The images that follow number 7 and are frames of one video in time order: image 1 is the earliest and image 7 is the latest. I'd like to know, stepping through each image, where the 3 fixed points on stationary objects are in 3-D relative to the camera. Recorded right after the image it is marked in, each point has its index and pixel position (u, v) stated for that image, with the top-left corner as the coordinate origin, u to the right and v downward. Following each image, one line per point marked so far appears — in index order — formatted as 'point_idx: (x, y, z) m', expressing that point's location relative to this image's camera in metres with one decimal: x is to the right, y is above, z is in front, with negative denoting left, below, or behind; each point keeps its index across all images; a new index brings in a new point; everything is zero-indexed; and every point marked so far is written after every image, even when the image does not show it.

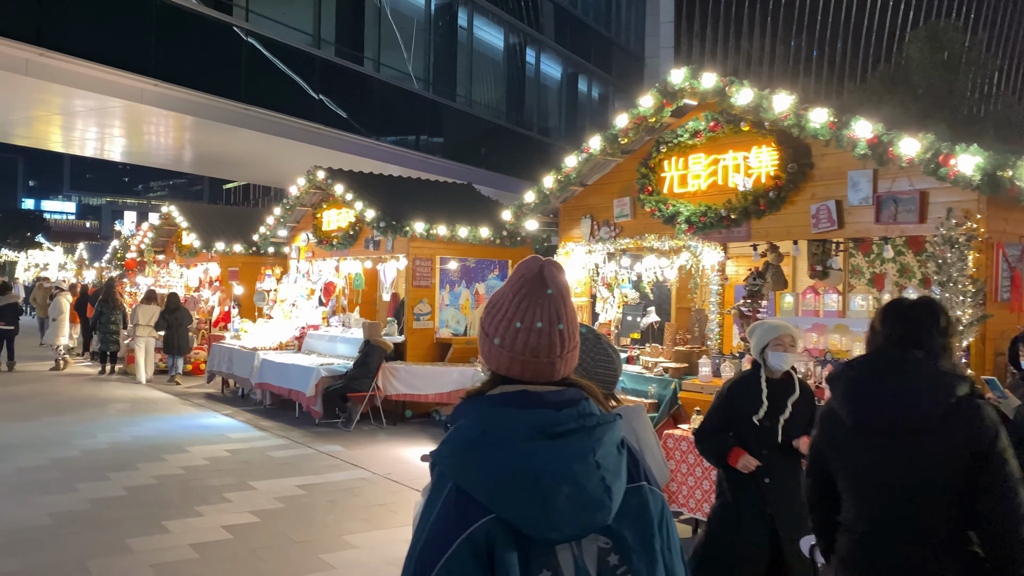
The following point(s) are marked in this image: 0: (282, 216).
0: (-3.0, +0.9, +10.9) m
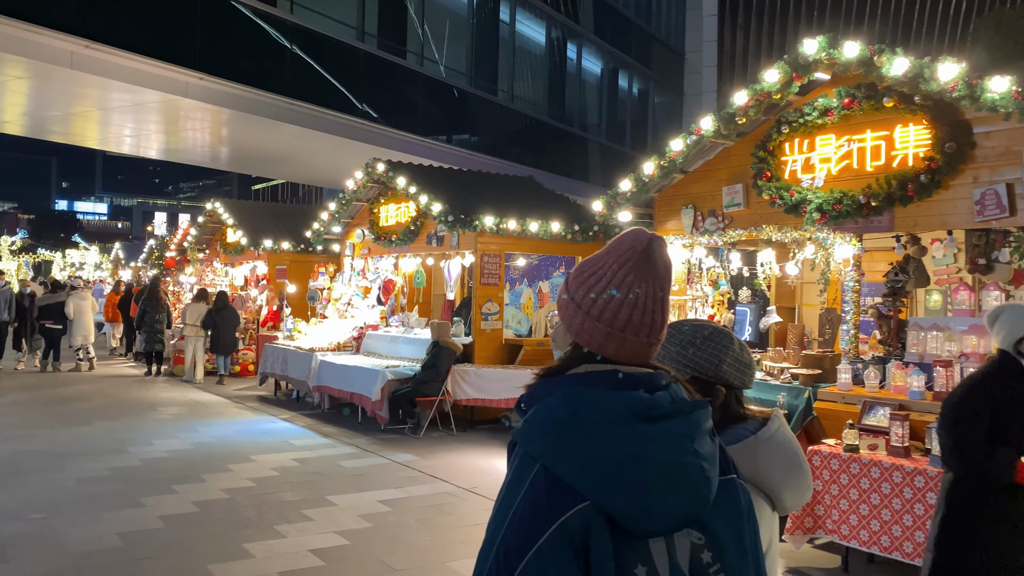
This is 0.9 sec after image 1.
0: (-2.2, +1.0, +10.5) m
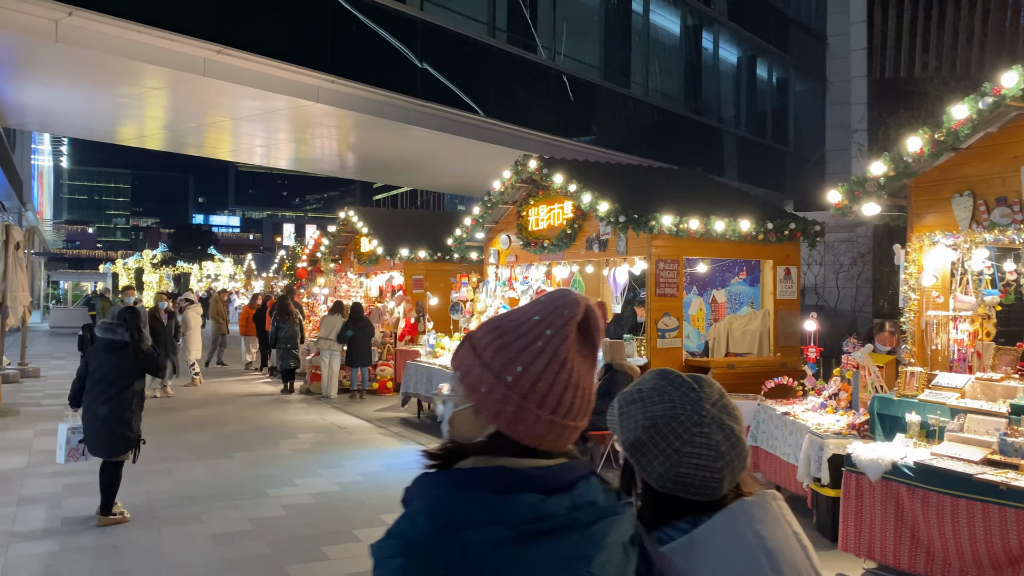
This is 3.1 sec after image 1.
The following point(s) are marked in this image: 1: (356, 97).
0: (-0.4, +0.8, +9.5) m
1: (-2.1, +2.7, +11.8) m
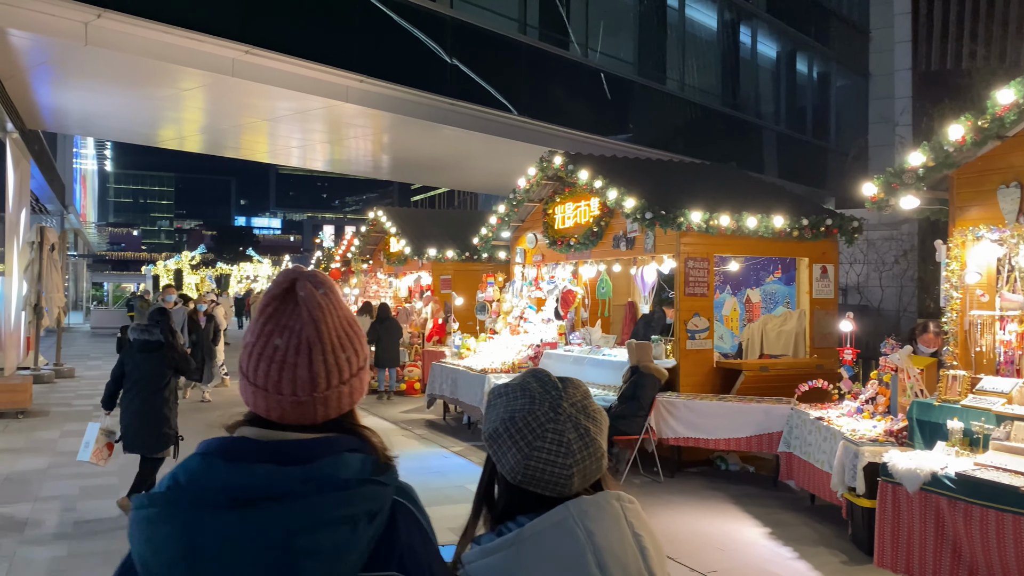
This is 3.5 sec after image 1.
0: (-0.1, +0.8, +9.3) m
1: (-1.7, +2.7, +11.7) m
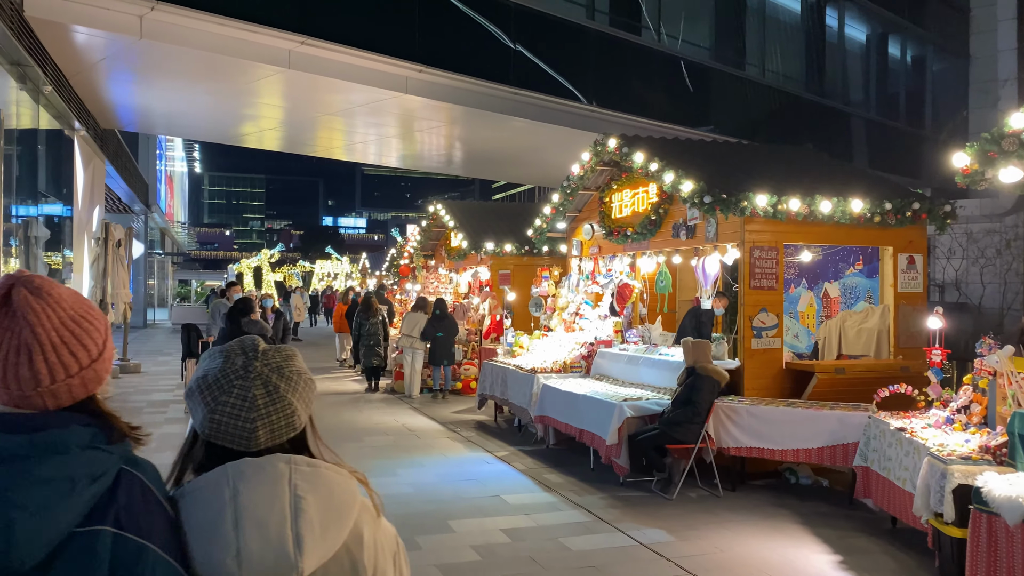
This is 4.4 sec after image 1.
0: (+0.5, +0.9, +8.7) m
1: (-0.9, +2.7, +11.3) m
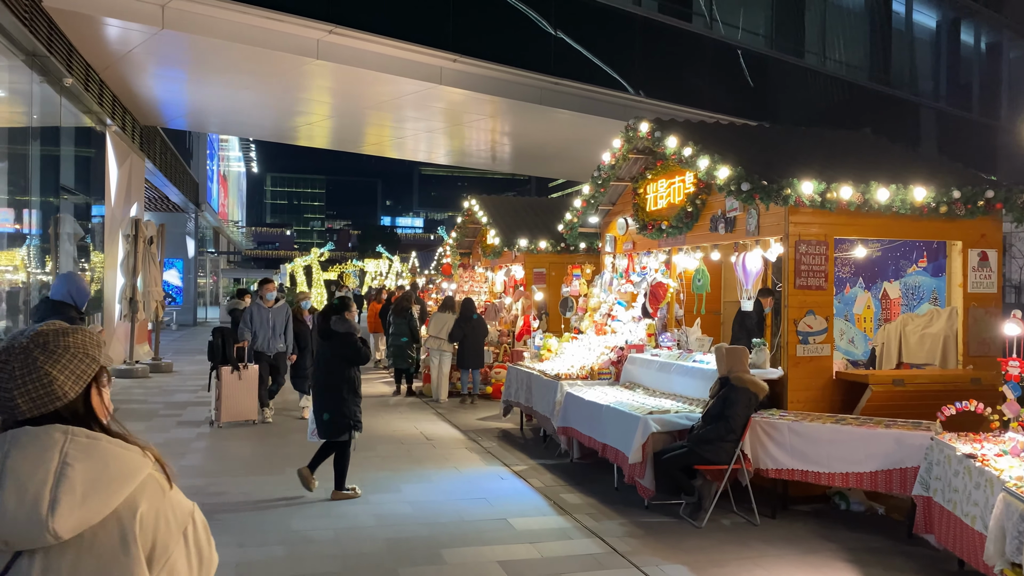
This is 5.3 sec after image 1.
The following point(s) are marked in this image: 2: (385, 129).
0: (+0.8, +0.9, +8.1) m
1: (-0.5, +2.7, +10.8) m
2: (-2.5, +3.0, +15.8) m
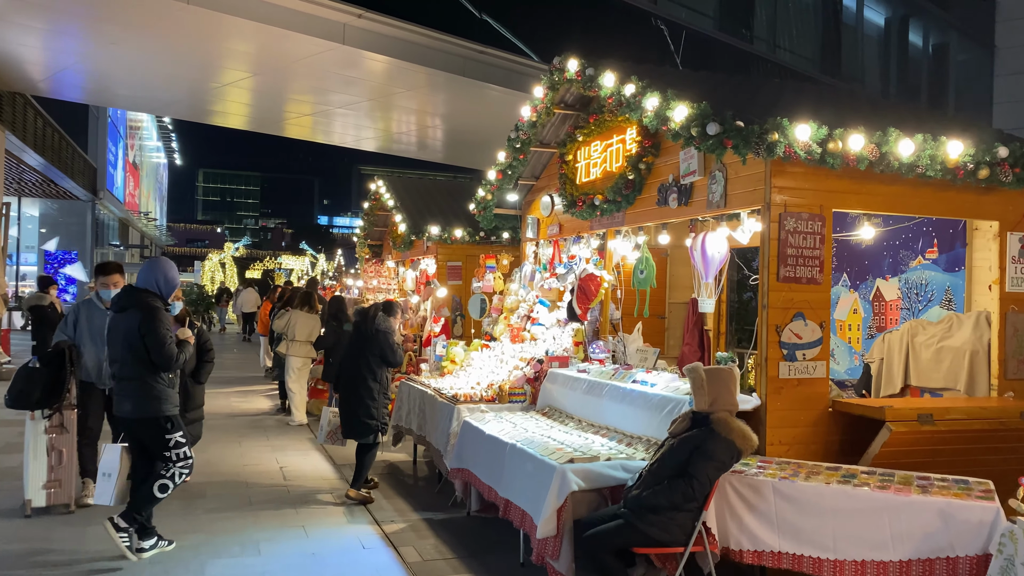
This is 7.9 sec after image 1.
0: (0.0, +0.9, +6.4) m
1: (-1.4, +2.8, +9.0) m
2: (-3.7, +3.0, +13.8) m
